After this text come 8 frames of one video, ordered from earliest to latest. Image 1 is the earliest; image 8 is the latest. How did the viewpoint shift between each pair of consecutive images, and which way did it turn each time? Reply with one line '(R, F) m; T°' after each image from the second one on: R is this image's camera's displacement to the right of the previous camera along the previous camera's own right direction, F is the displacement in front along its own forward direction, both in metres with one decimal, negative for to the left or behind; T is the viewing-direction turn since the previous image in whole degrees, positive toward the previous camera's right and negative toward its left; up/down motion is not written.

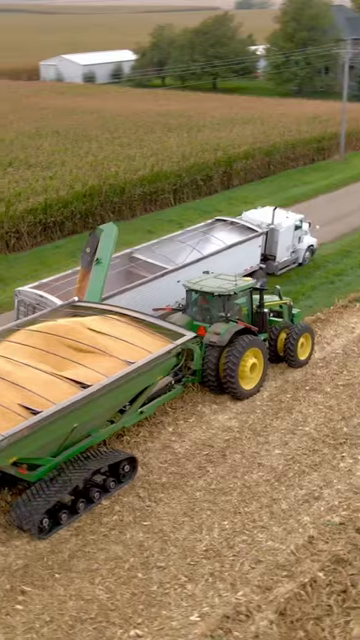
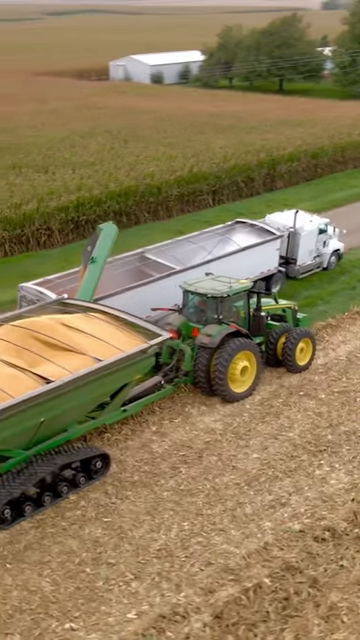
(+1.1, 0.0) m; -5°
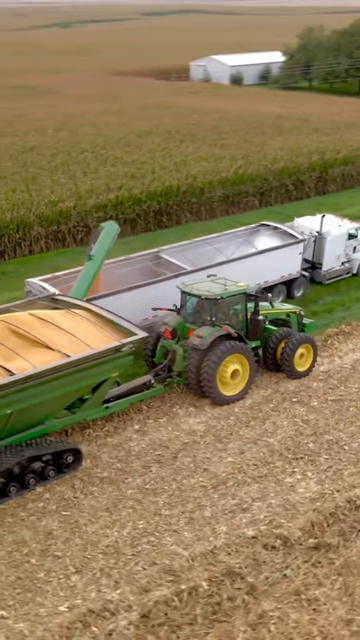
(+1.3, 0.0) m; -6°
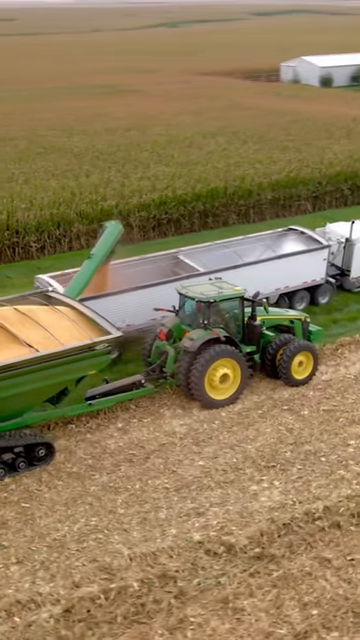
(+1.4, 0.0) m; -7°
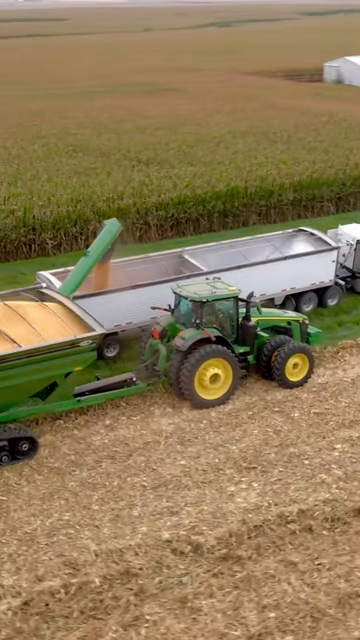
(+0.7, 0.0) m; -3°
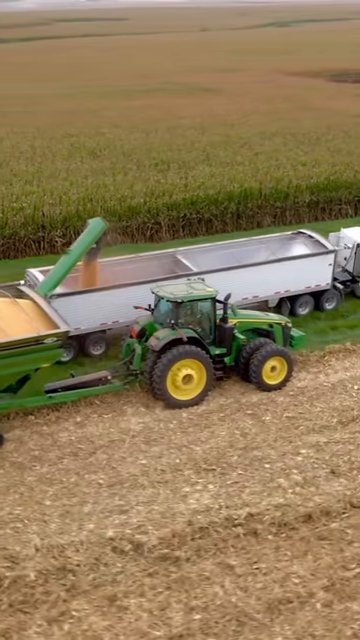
(+1.0, 0.0) m; -4°
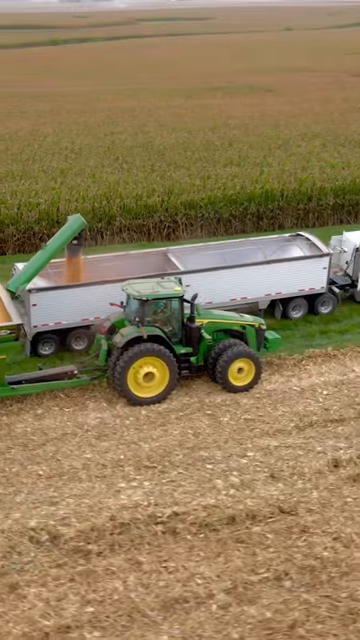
(+1.5, 0.0) m; -6°
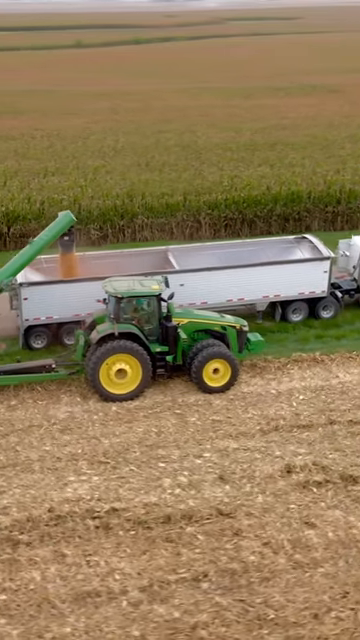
(+1.4, 0.0) m; -6°
